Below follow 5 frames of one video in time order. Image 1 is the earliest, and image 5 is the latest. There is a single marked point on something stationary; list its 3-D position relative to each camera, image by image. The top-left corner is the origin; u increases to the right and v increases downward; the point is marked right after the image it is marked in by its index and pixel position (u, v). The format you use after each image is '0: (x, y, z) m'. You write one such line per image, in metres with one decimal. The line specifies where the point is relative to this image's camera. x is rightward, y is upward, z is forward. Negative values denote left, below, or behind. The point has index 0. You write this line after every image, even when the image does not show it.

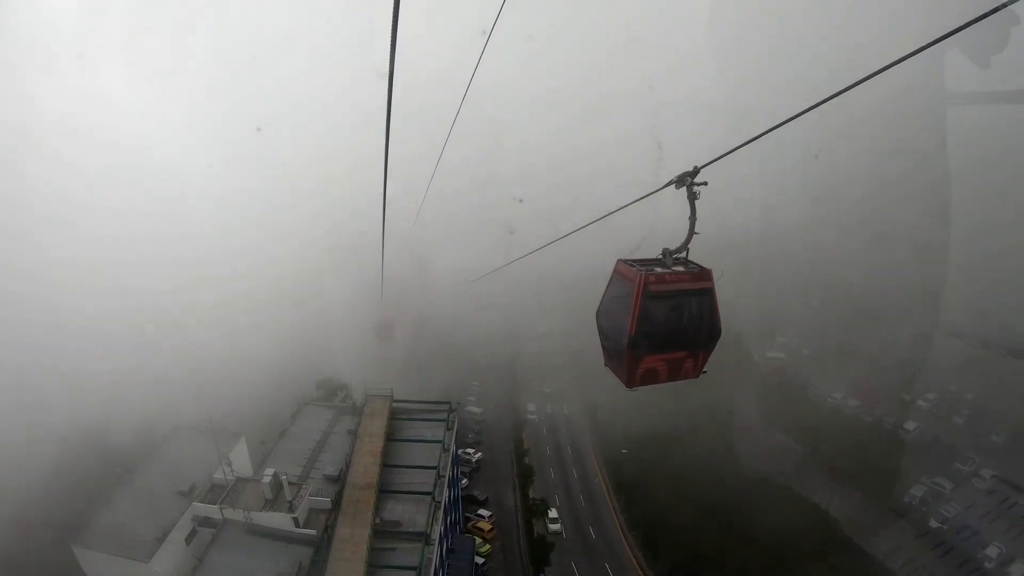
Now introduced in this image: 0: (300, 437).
0: (-3.4, -2.5, +7.8) m
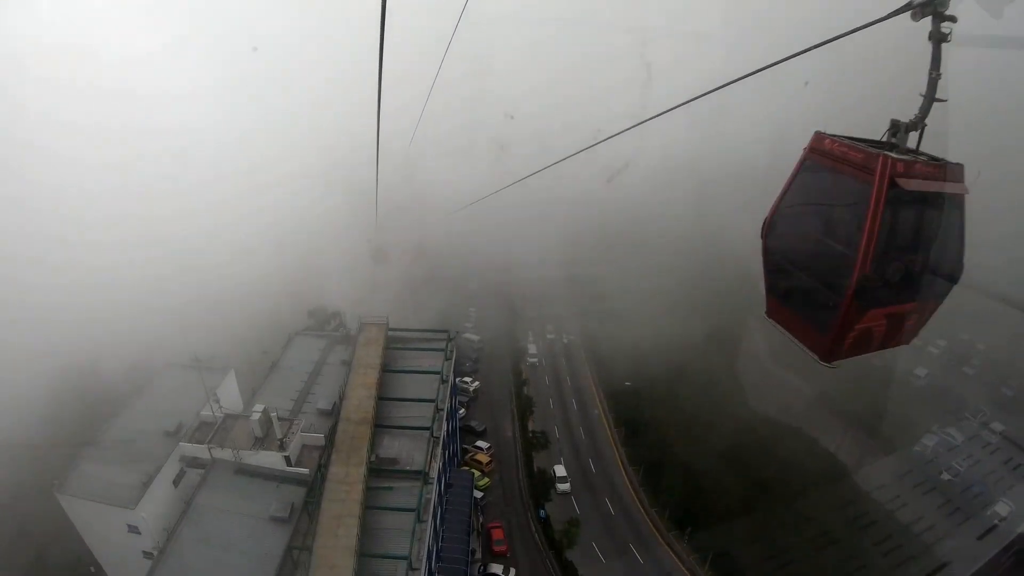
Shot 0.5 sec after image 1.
0: (-3.4, -1.3, +7.4) m
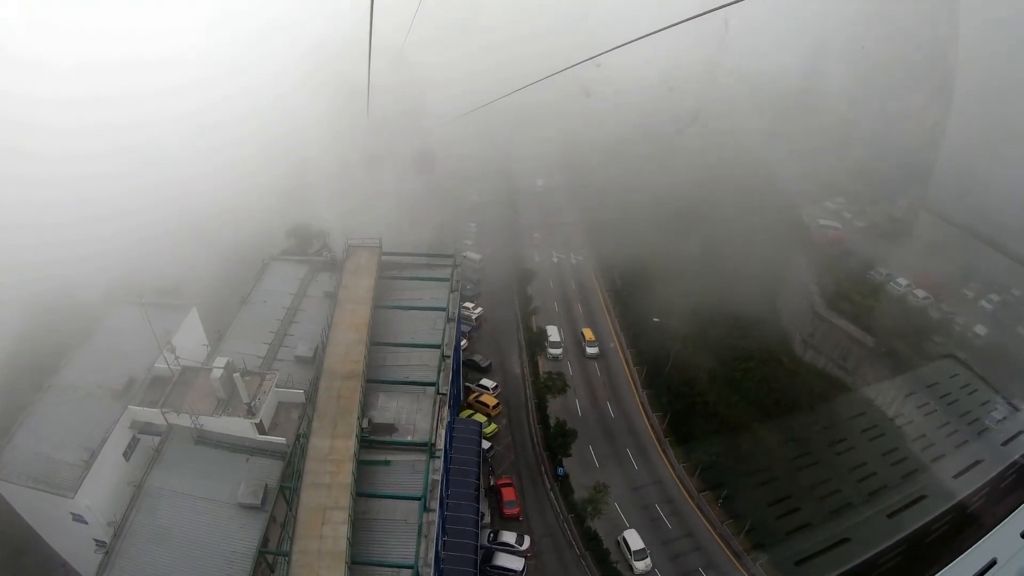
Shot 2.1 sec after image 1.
0: (-3.2, -0.2, +6.3) m
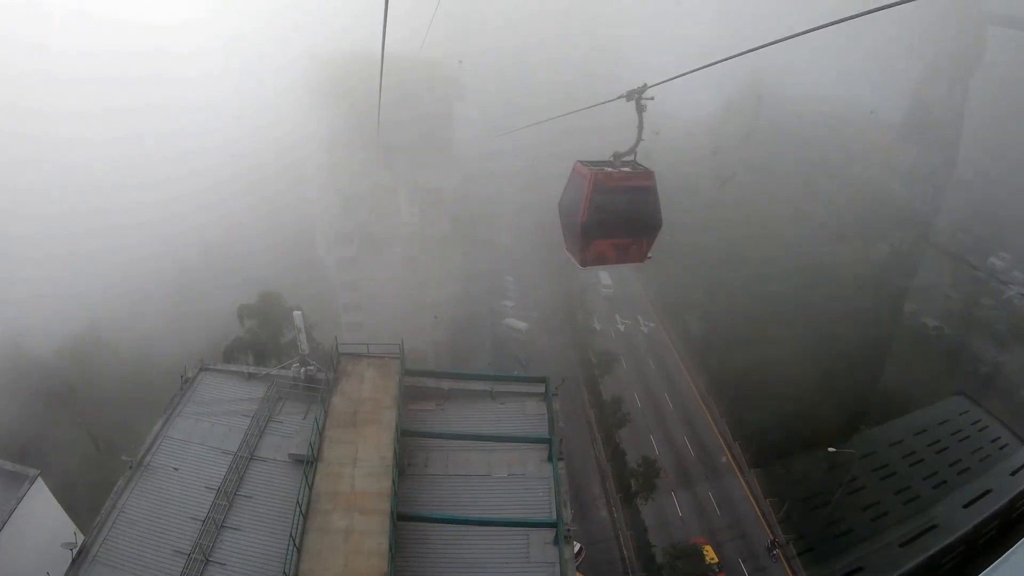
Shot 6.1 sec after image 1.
0: (-2.3, -1.2, +3.4) m
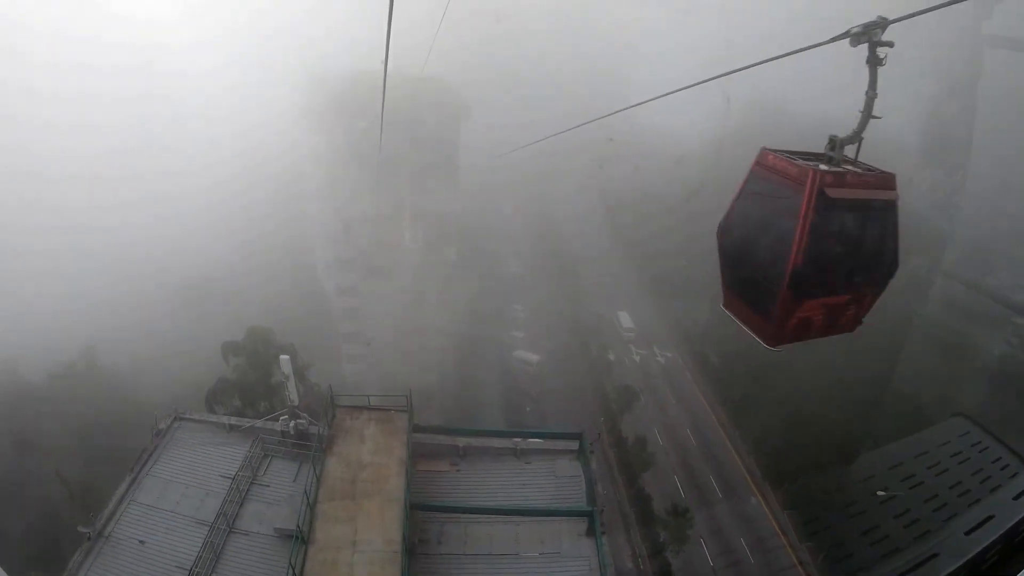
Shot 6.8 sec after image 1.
0: (-2.1, -1.5, +2.9) m
